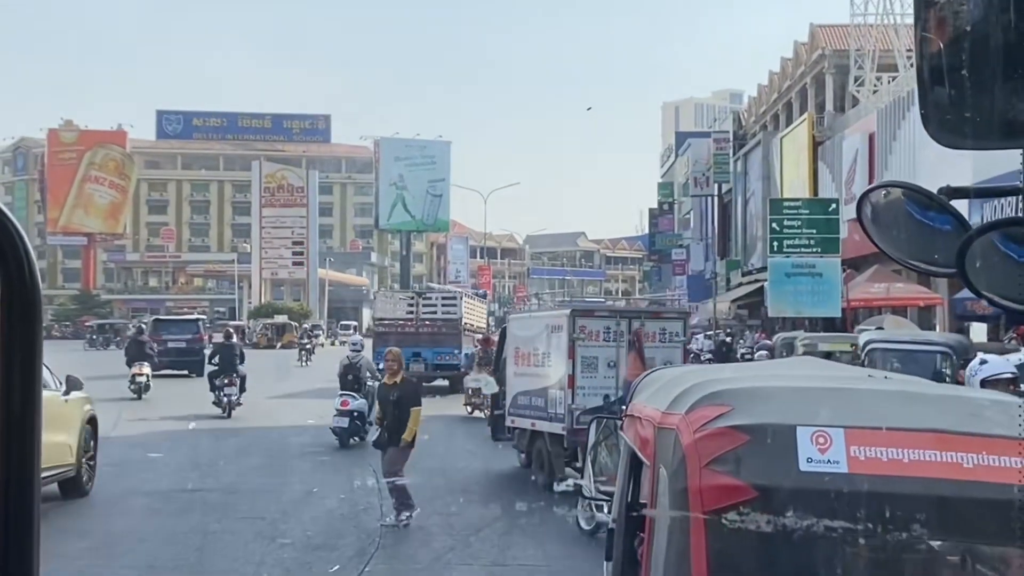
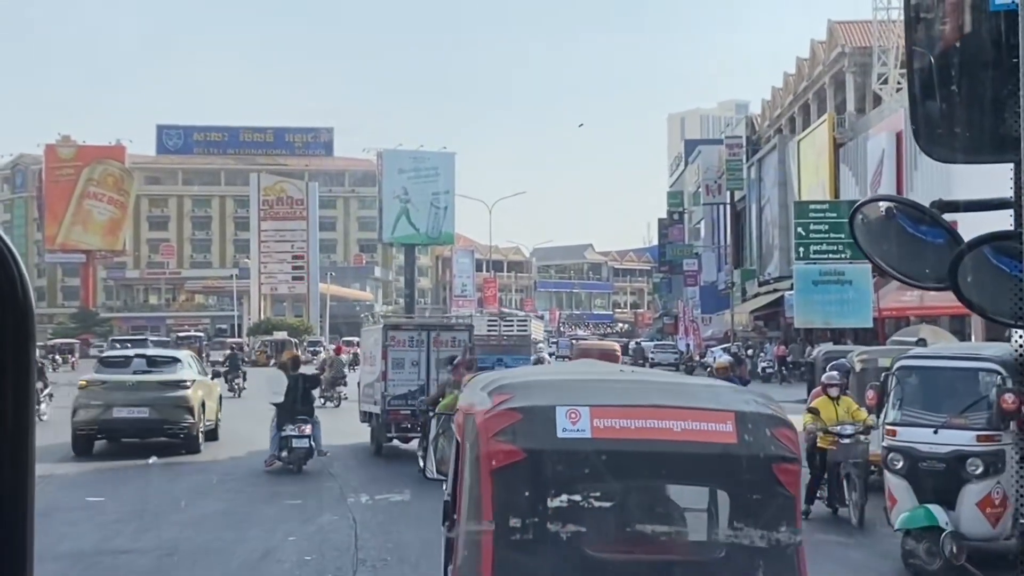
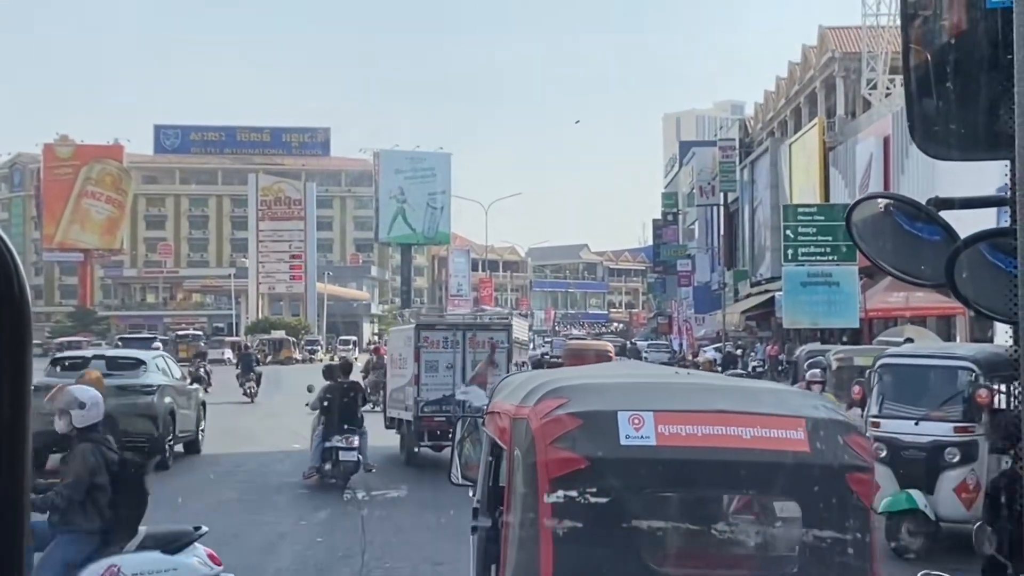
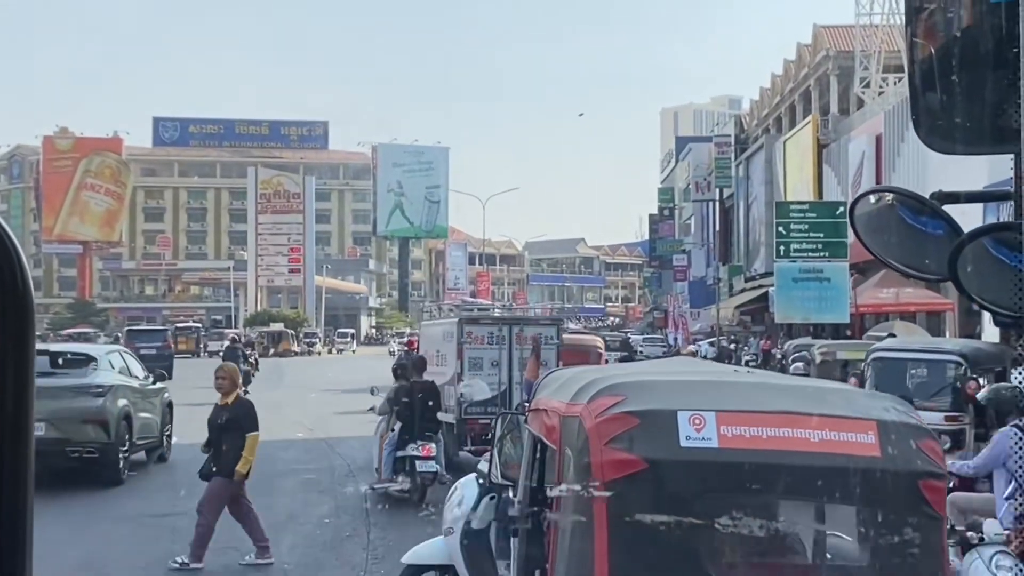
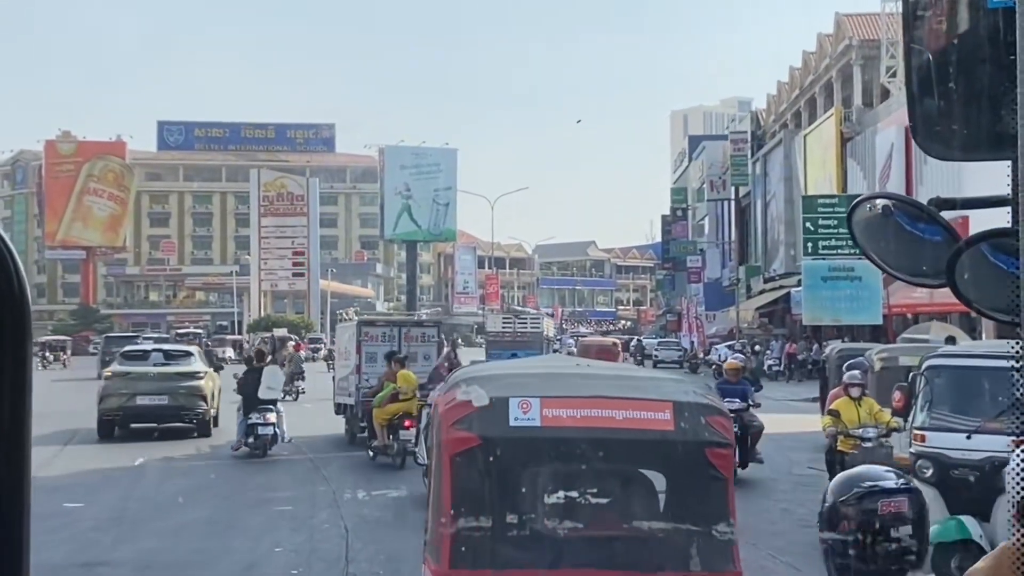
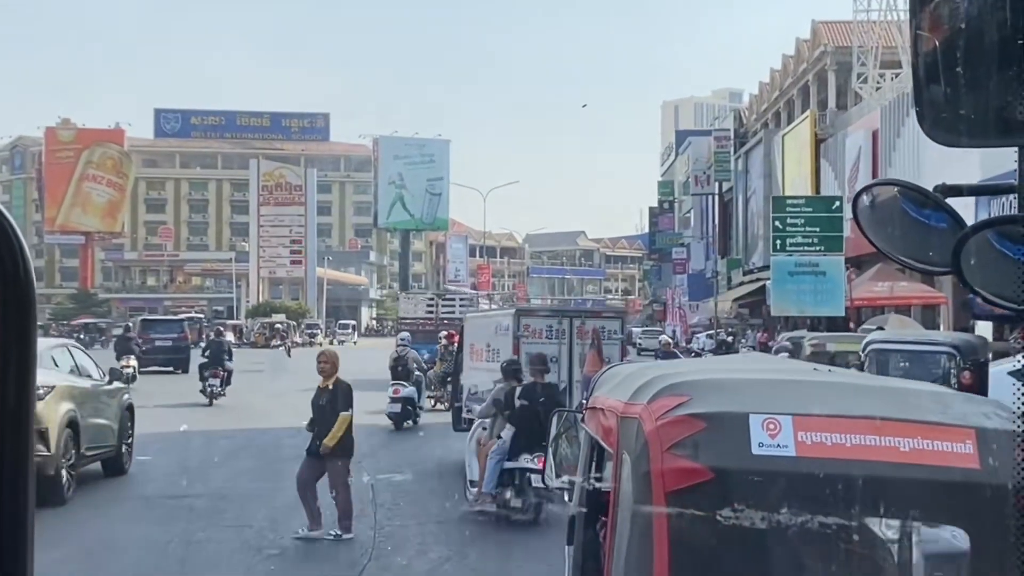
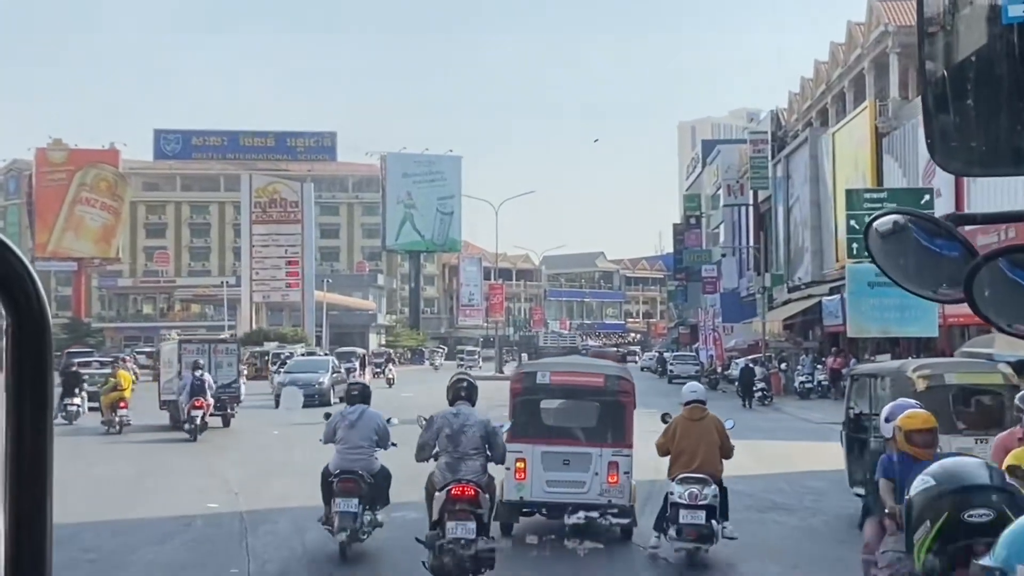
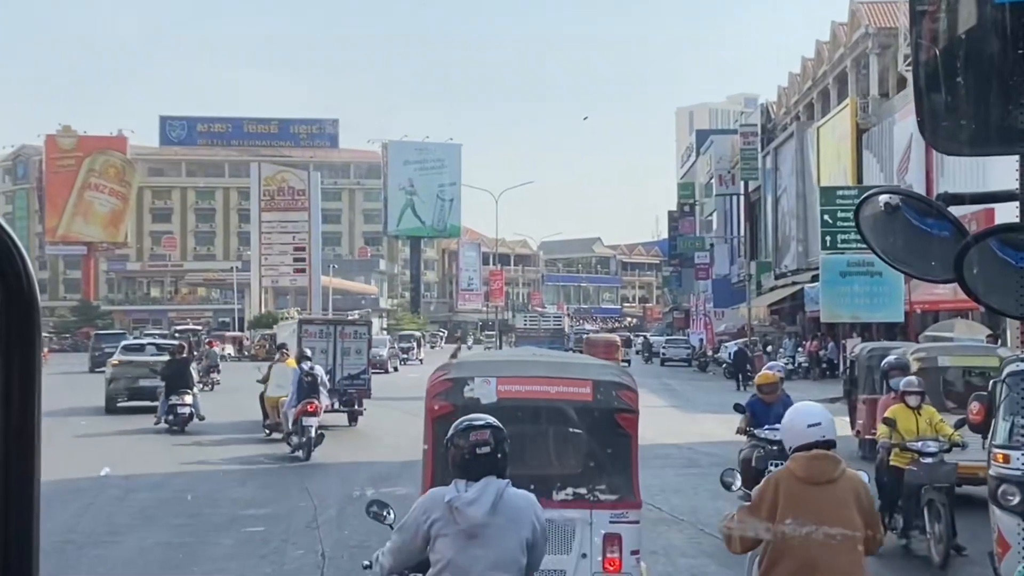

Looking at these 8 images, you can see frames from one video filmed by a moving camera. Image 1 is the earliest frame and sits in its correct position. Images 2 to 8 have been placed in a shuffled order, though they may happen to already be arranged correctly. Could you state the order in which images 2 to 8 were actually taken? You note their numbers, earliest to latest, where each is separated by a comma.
6, 4, 3, 2, 5, 8, 7
